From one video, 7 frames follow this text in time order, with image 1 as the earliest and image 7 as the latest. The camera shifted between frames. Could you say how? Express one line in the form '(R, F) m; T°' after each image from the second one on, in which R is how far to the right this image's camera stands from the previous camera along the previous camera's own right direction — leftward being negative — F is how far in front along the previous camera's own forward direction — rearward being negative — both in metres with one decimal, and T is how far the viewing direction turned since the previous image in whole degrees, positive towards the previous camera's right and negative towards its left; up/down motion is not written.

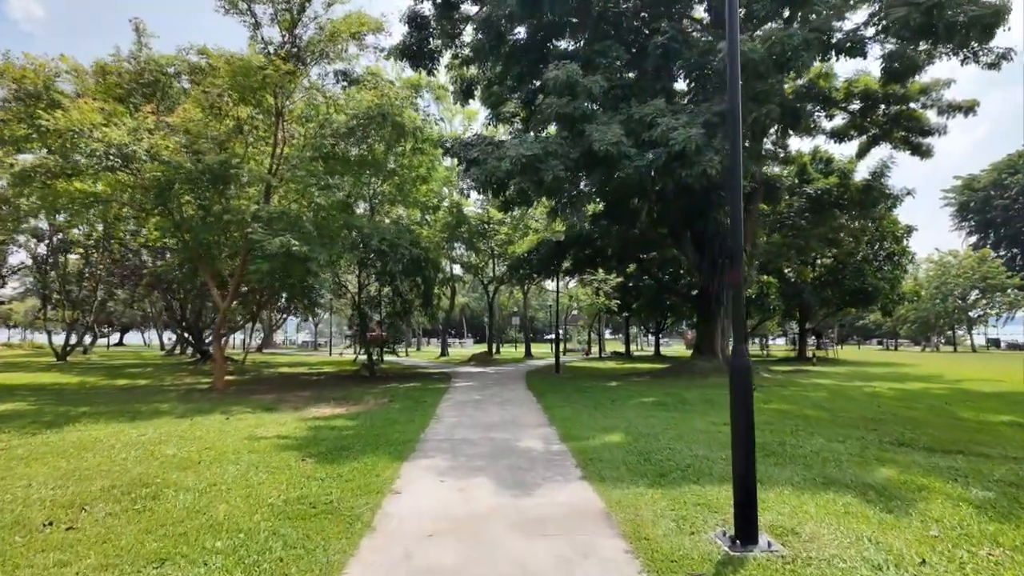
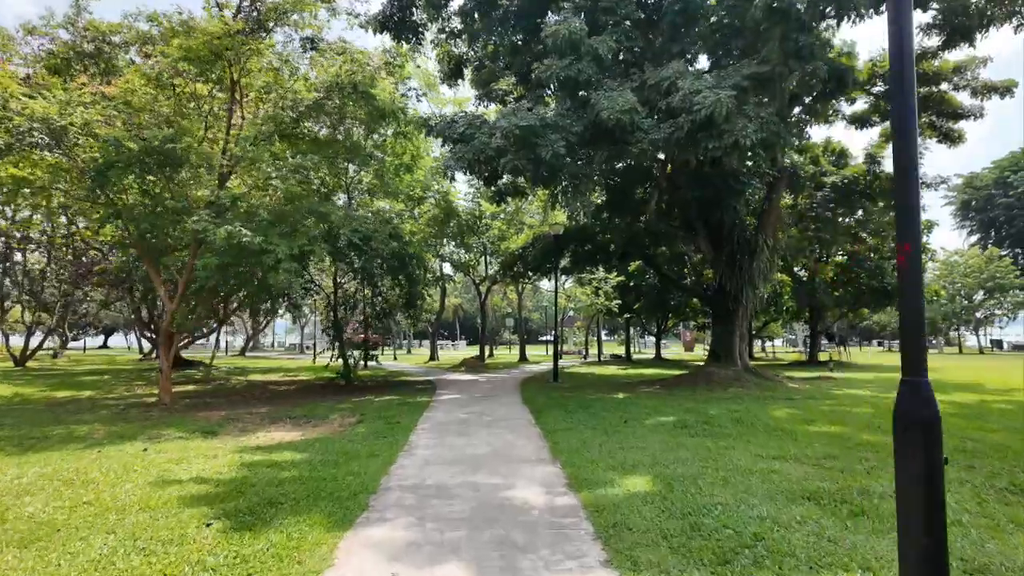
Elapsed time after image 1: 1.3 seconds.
(0.0, +2.1) m; +1°
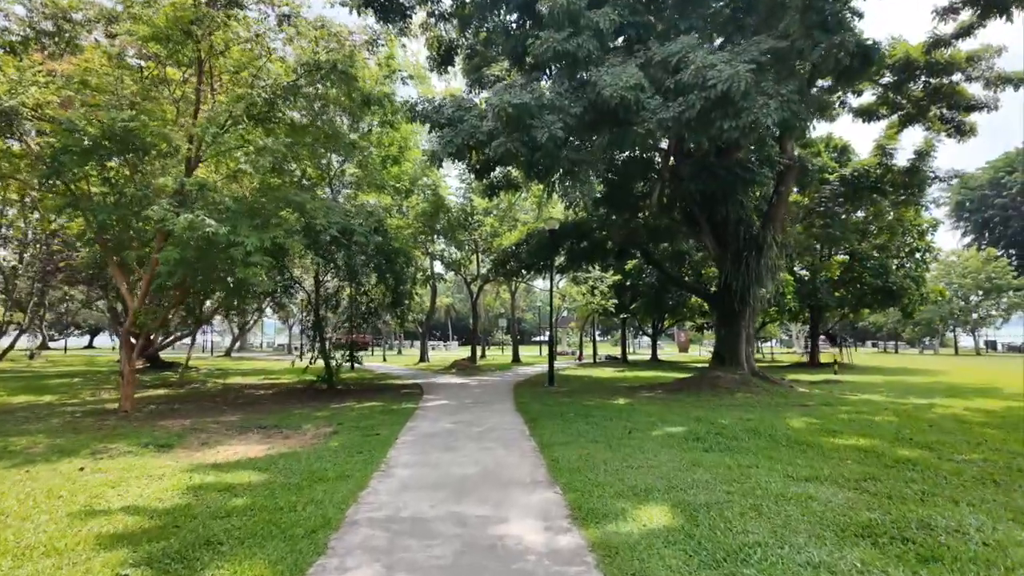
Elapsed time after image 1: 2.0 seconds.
(0.0, +1.0) m; +1°
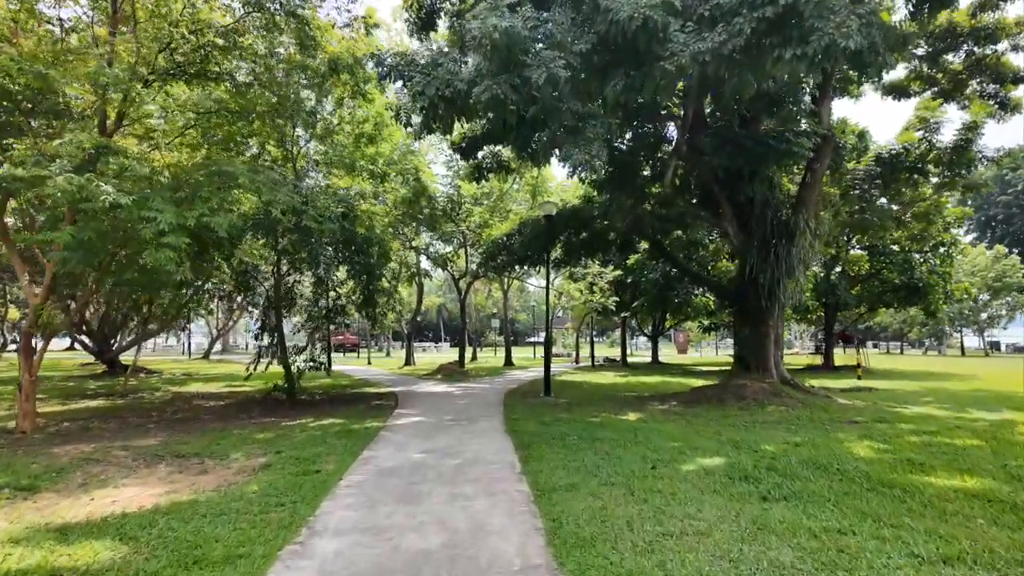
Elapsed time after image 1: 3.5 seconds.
(+0.1, +2.3) m; +1°
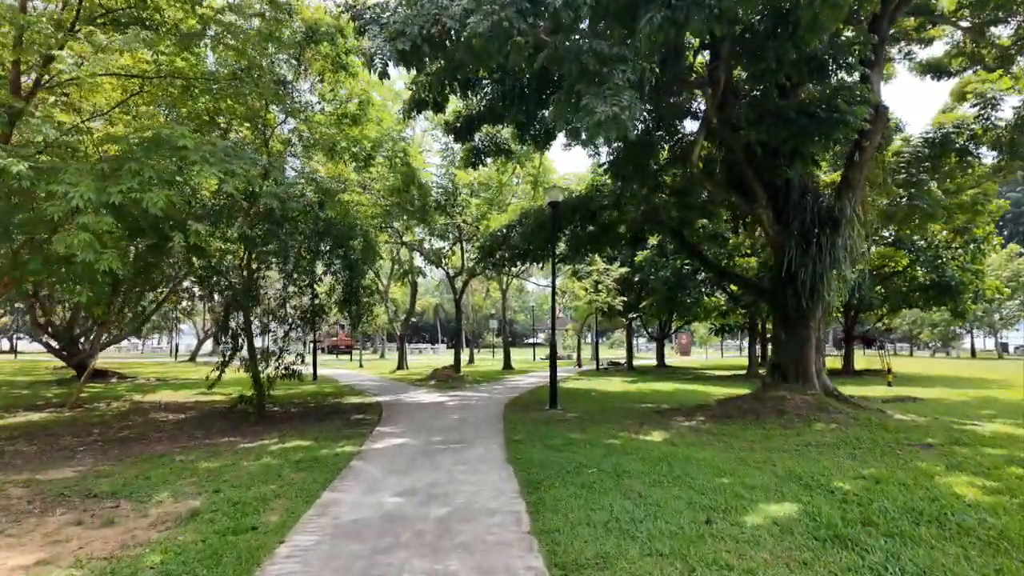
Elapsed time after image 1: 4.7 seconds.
(-0.1, +1.8) m; 0°
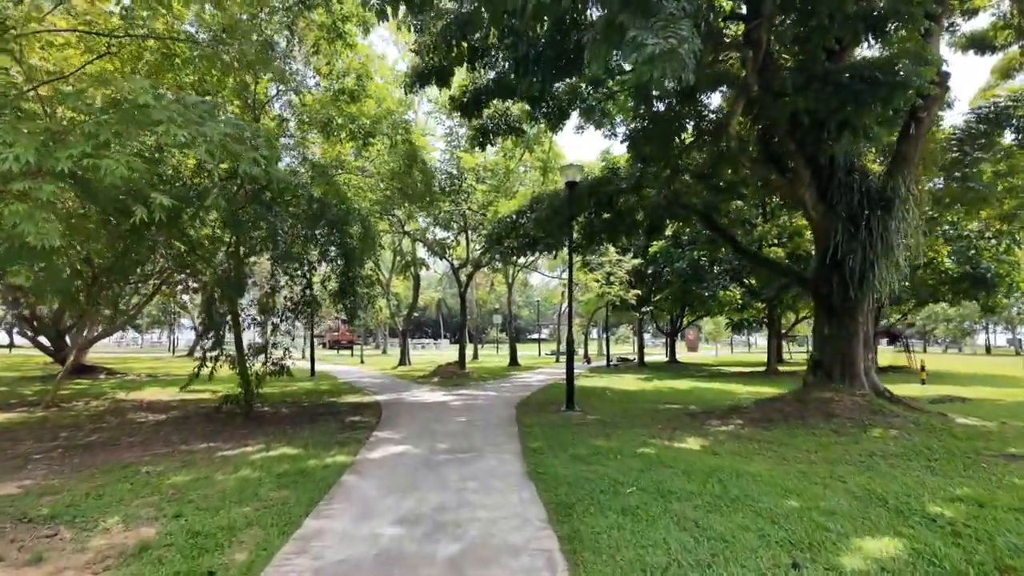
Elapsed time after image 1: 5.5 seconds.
(-0.2, +1.2) m; 0°
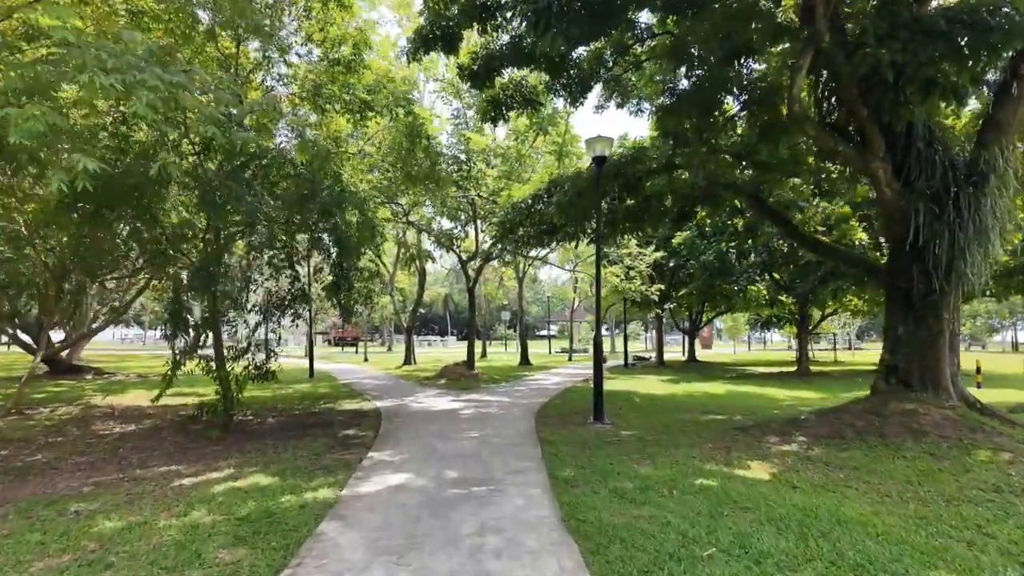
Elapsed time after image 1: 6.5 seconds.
(-0.2, +1.6) m; -1°
